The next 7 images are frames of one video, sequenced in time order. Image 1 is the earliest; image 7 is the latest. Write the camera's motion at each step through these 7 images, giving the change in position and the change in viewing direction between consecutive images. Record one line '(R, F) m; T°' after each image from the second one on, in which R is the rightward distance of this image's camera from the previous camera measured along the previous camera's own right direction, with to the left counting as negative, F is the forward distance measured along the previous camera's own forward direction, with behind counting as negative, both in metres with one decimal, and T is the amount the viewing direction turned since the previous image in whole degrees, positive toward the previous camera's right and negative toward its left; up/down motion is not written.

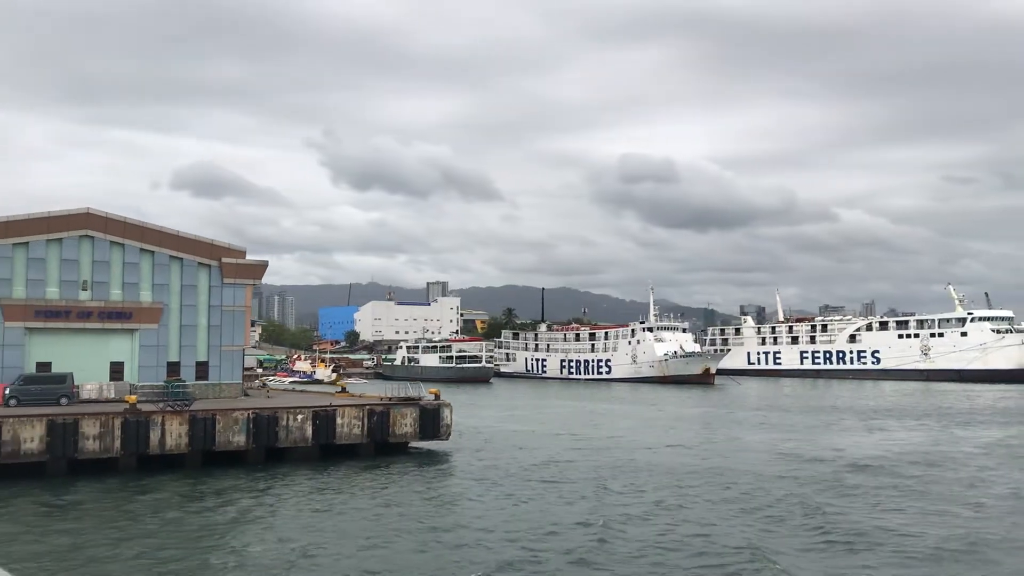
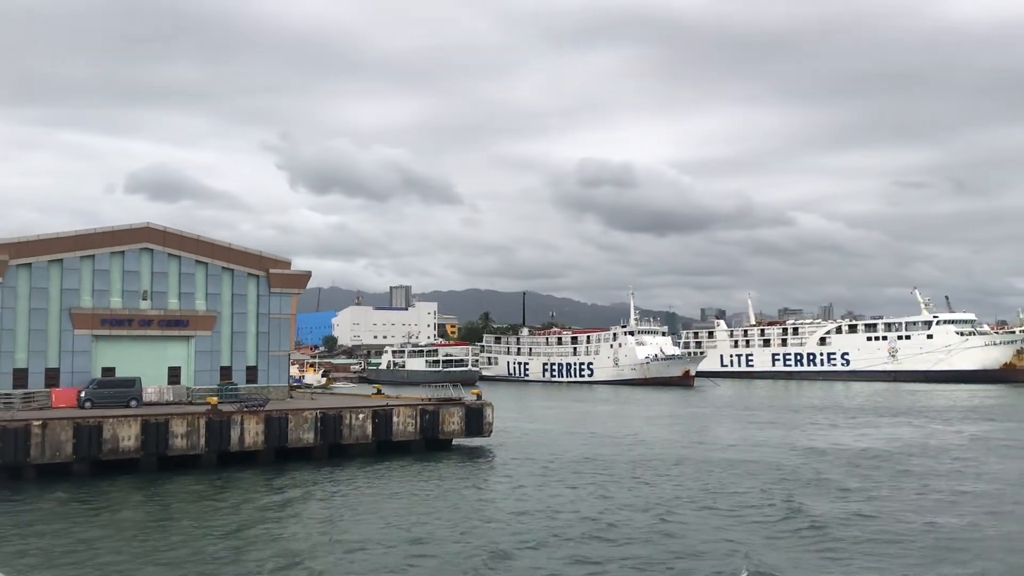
(-2.8, -2.7) m; +2°
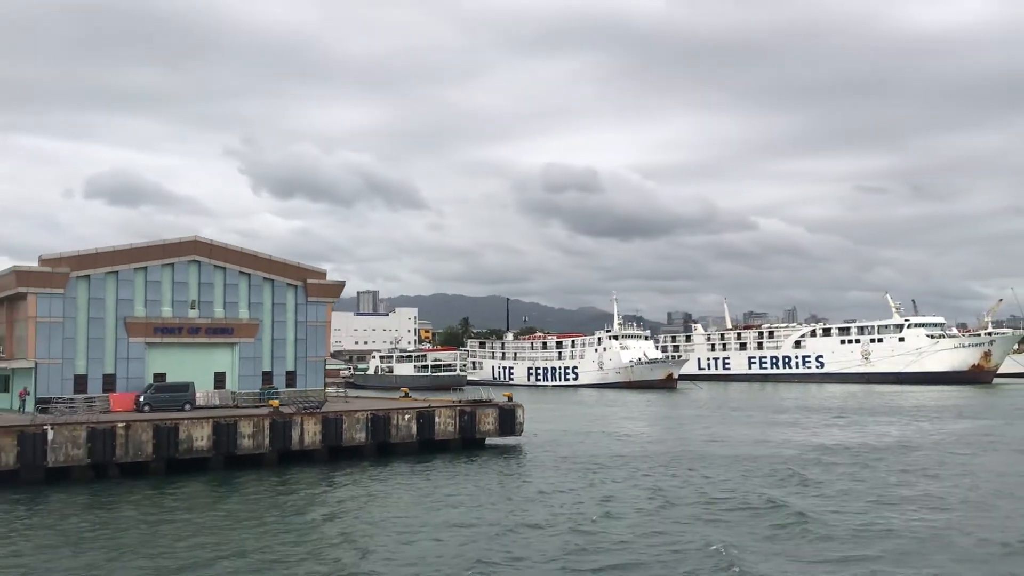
(-2.5, -2.4) m; +2°
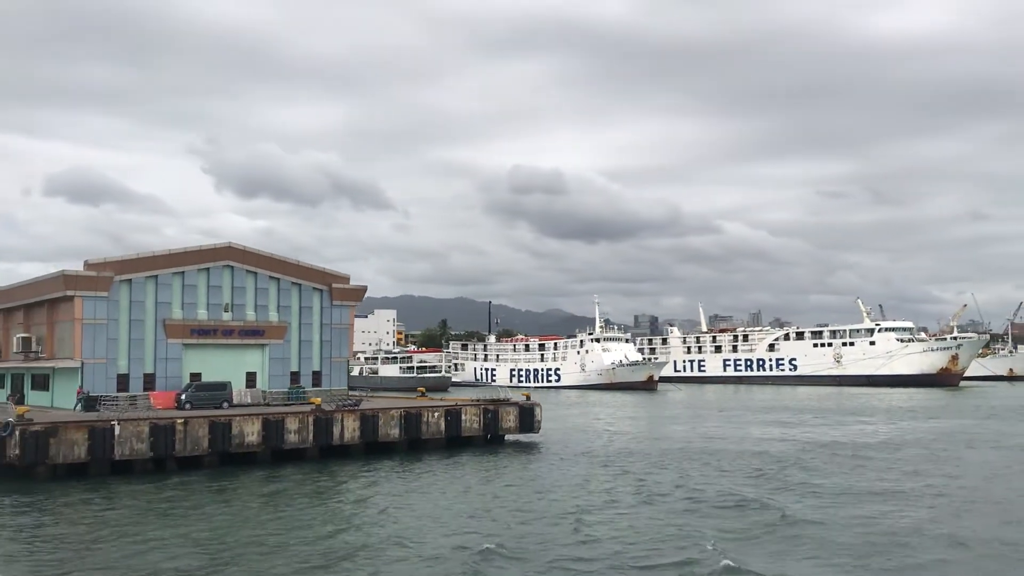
(-2.3, -2.2) m; +2°
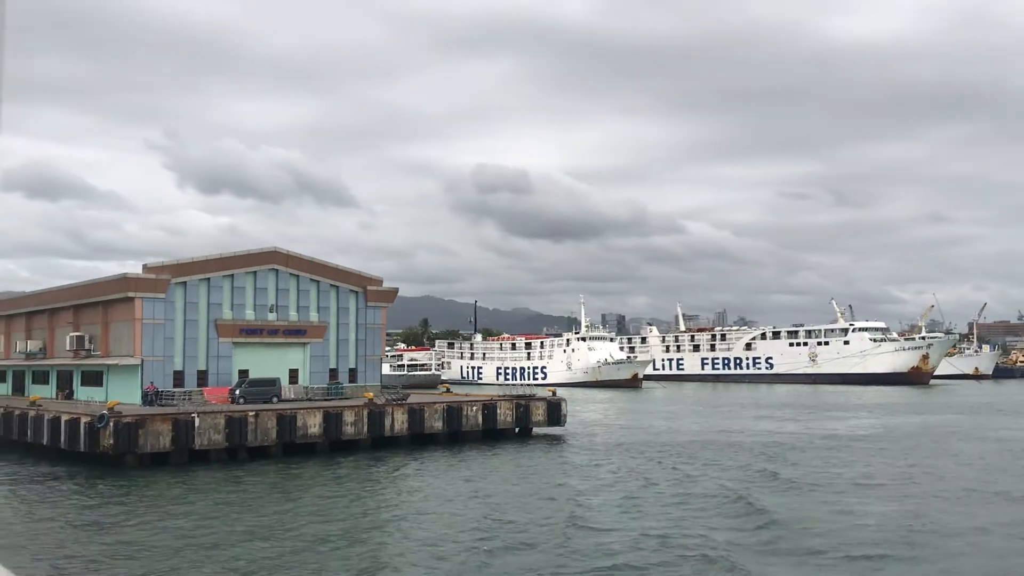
(-2.8, -2.7) m; +2°
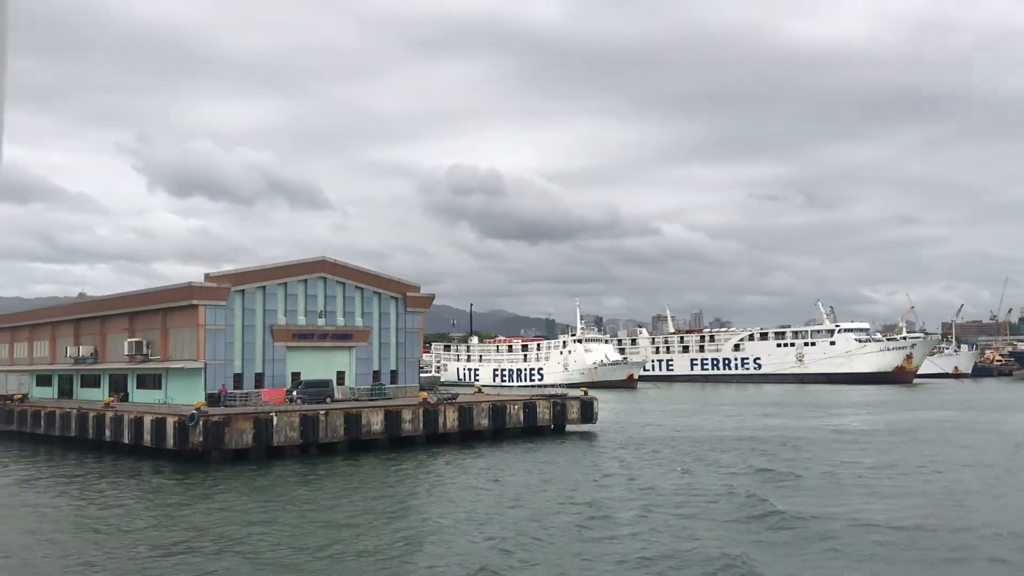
(-2.9, -2.6) m; +1°
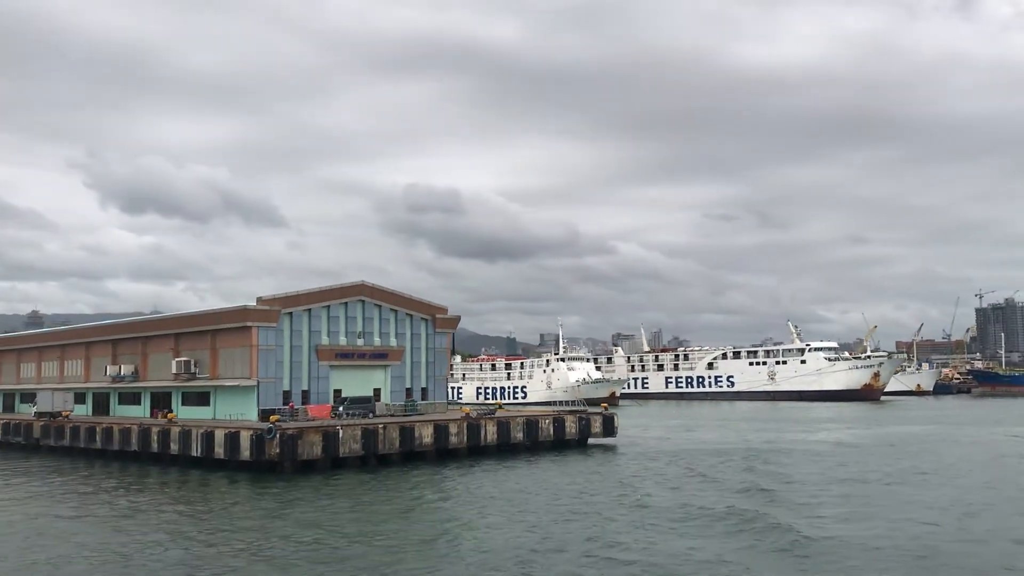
(-3.5, -3.1) m; +3°
